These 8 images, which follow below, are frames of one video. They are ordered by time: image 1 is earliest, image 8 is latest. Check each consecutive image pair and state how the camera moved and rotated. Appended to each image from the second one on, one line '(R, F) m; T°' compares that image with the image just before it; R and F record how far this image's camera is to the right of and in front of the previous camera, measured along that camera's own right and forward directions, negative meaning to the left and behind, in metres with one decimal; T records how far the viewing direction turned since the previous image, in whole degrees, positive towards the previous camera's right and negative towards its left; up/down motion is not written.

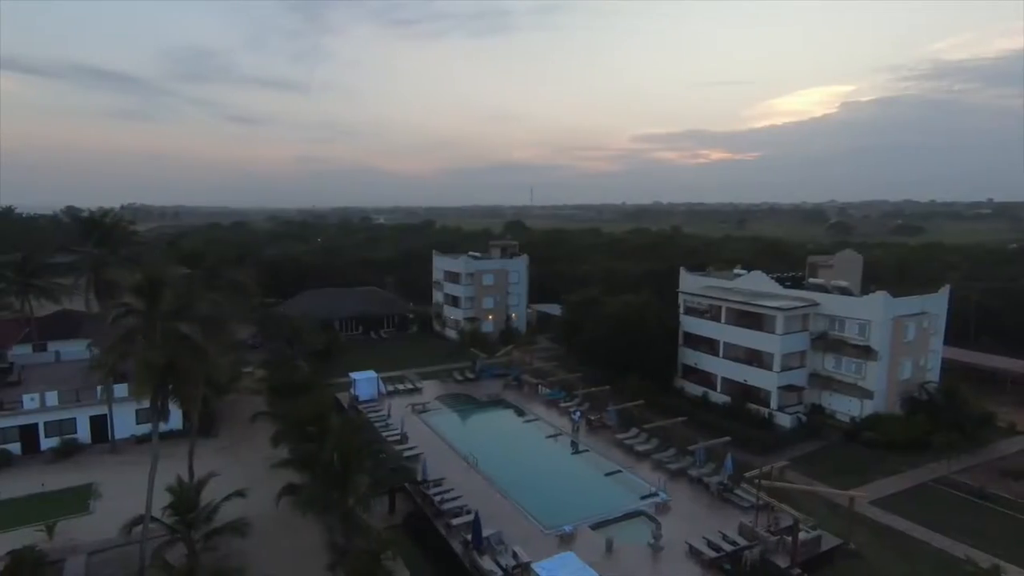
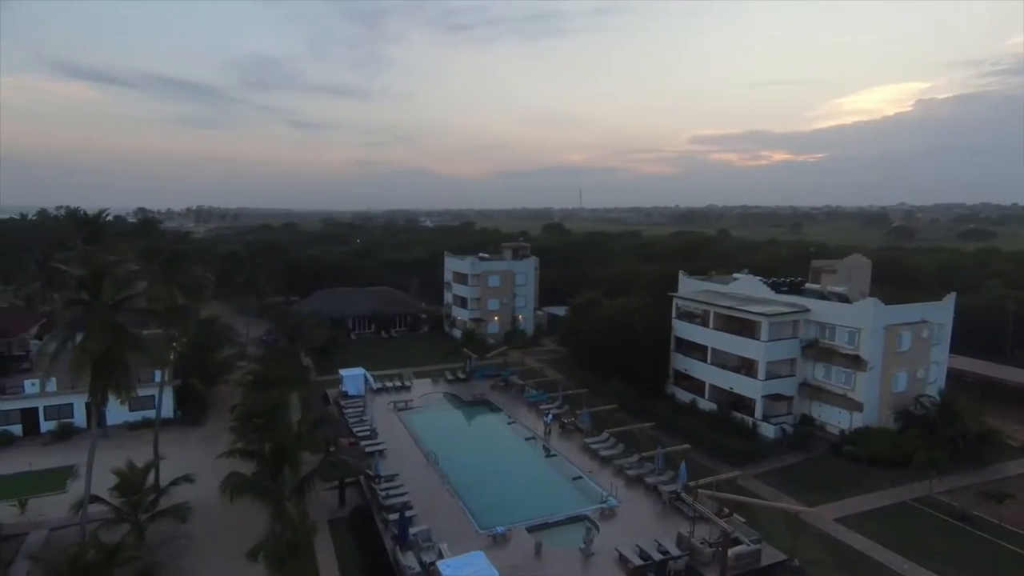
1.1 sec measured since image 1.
(+4.1, +0.1) m; -5°
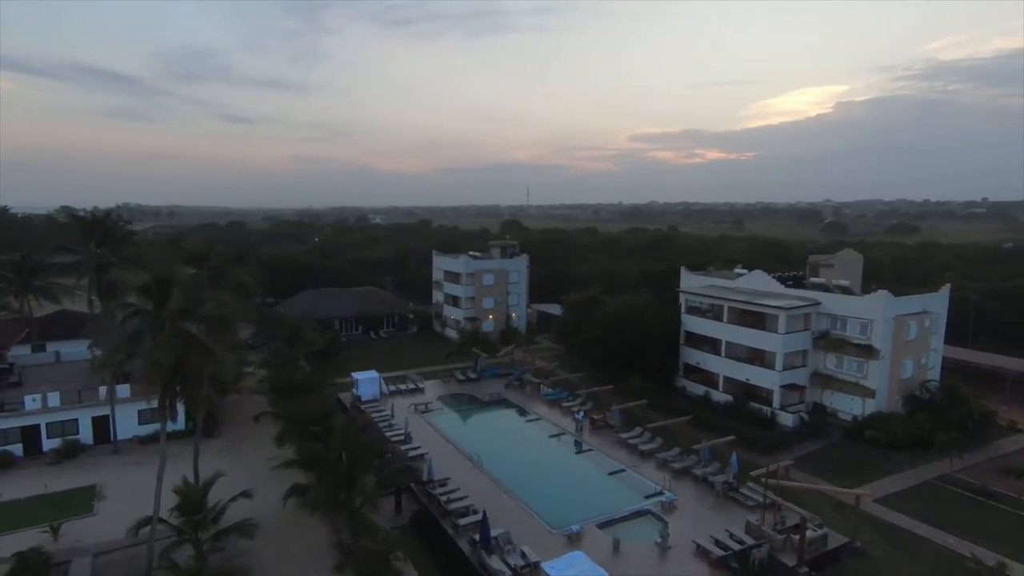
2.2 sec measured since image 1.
(-4.5, +0.3) m; +5°
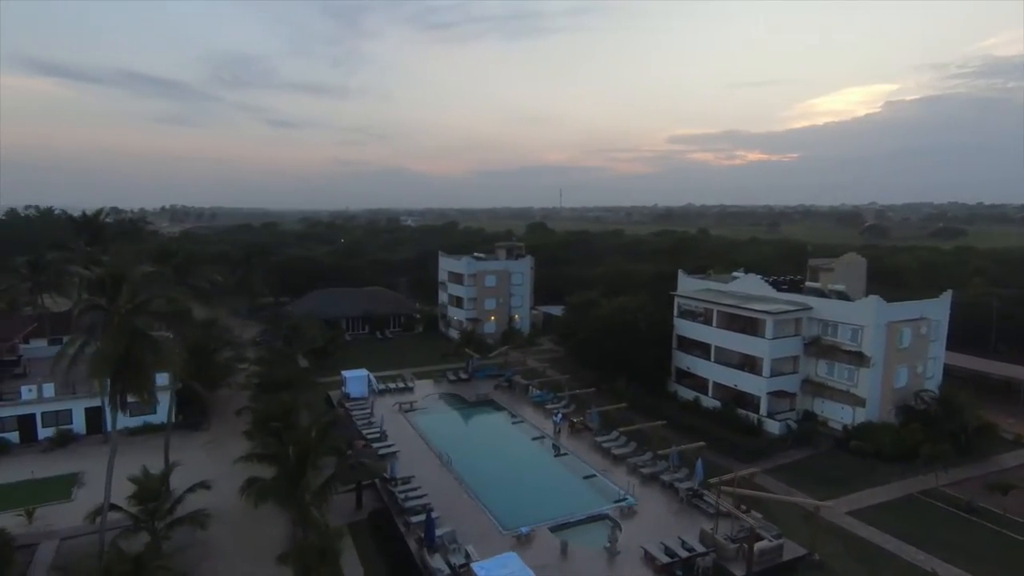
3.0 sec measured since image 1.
(+2.9, 0.0) m; -3°
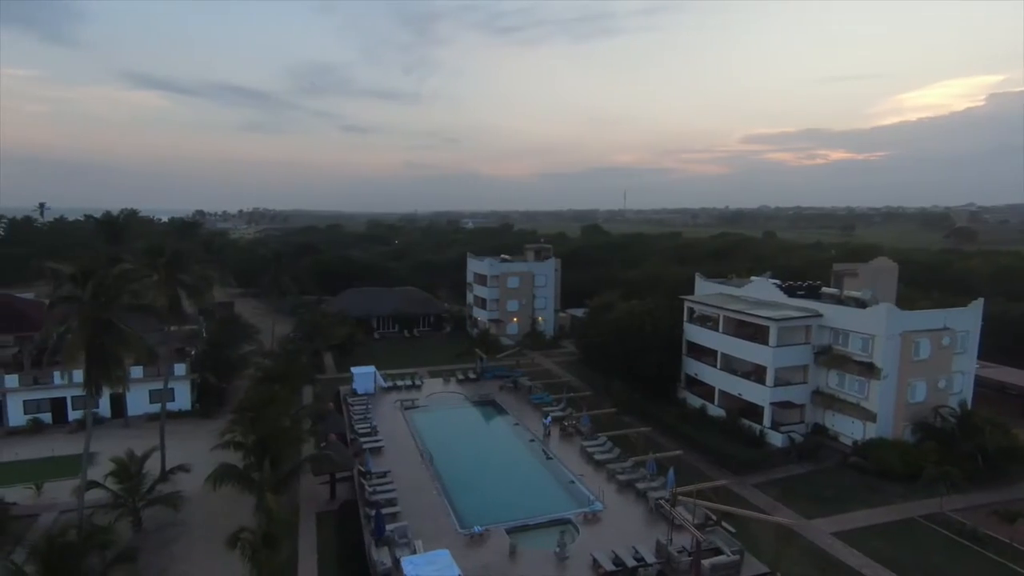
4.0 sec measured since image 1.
(+3.9, +0.1) m; -7°
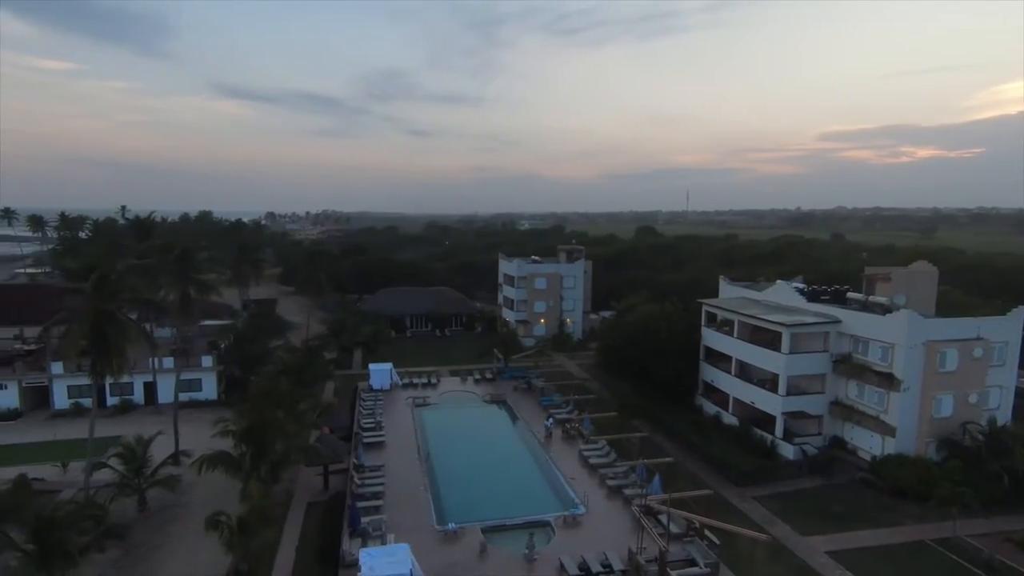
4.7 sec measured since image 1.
(+3.0, +0.1) m; -6°
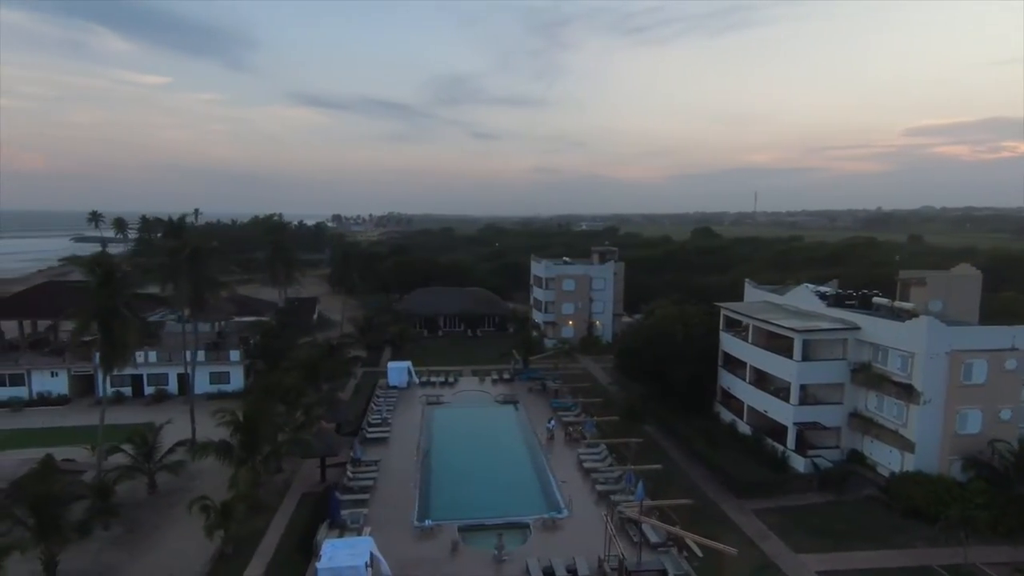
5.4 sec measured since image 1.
(+3.0, +0.2) m; -6°
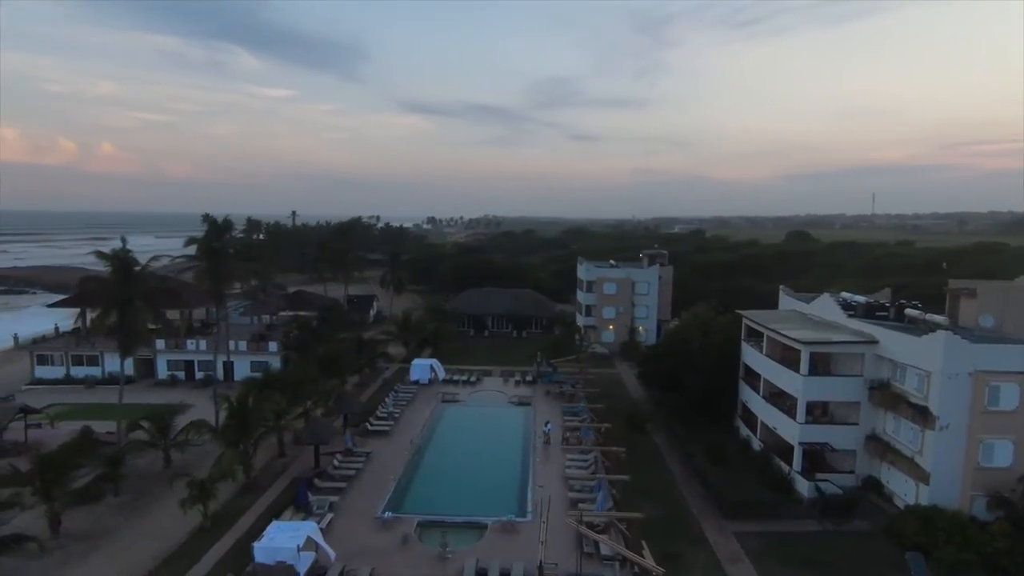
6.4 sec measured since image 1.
(+4.9, +0.4) m; -9°
